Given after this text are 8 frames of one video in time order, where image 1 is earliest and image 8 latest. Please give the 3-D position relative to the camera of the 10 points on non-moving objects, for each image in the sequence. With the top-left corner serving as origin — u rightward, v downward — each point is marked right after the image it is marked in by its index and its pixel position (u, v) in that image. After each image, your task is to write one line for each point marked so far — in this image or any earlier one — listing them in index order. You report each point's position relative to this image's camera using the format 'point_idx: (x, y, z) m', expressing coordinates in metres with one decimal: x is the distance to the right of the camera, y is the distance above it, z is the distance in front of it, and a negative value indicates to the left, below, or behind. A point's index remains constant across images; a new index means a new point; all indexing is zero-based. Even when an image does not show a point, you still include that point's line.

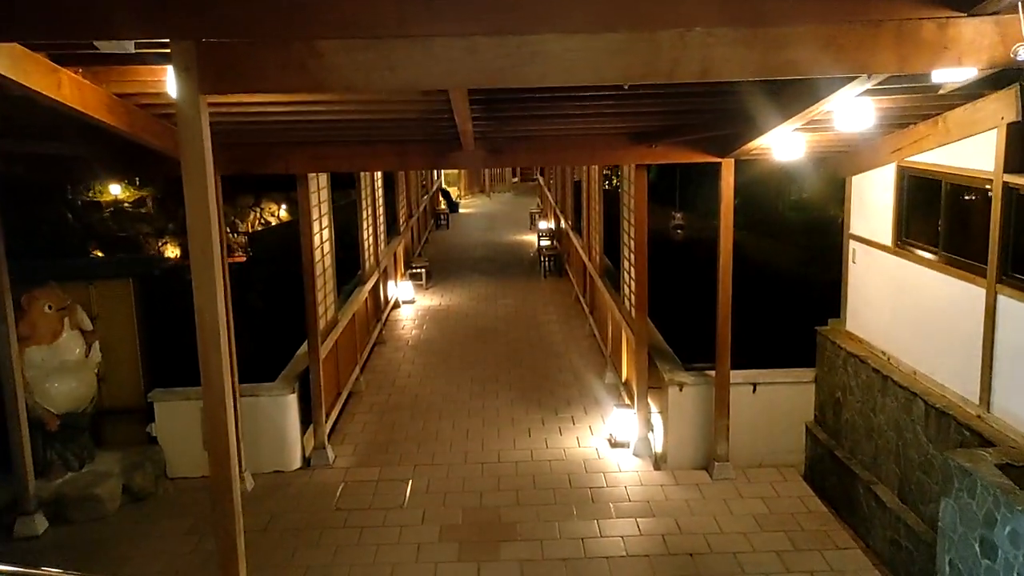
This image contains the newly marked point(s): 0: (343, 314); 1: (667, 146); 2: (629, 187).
0: (-1.3, -0.2, +7.0) m
1: (+0.9, +0.8, +5.2) m
2: (+0.8, +0.7, +6.3) m
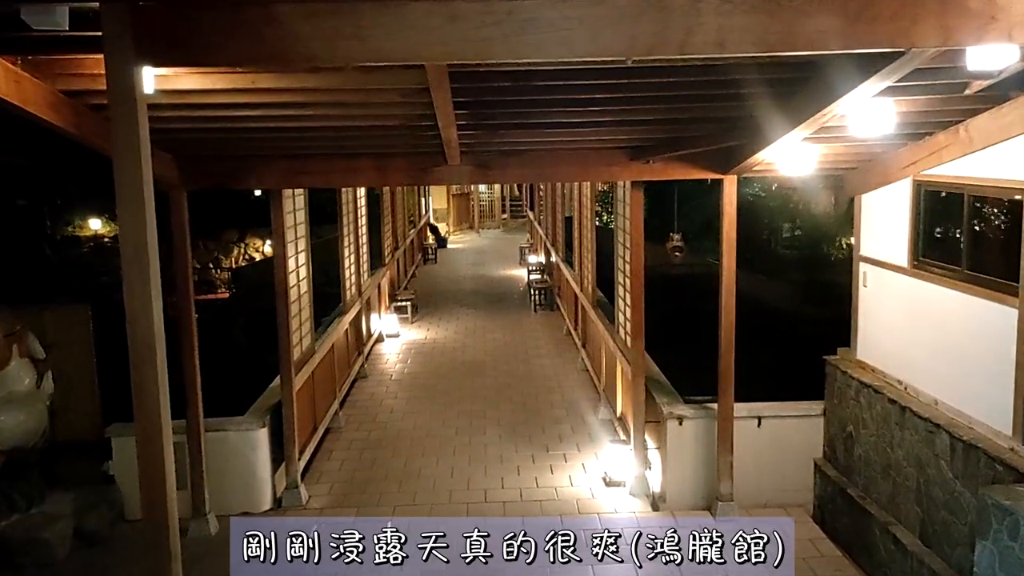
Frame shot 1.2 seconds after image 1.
0: (-1.4, -0.4, +6.6) m
1: (+0.8, +0.7, +4.8) m
2: (+0.7, +0.5, +5.9) m
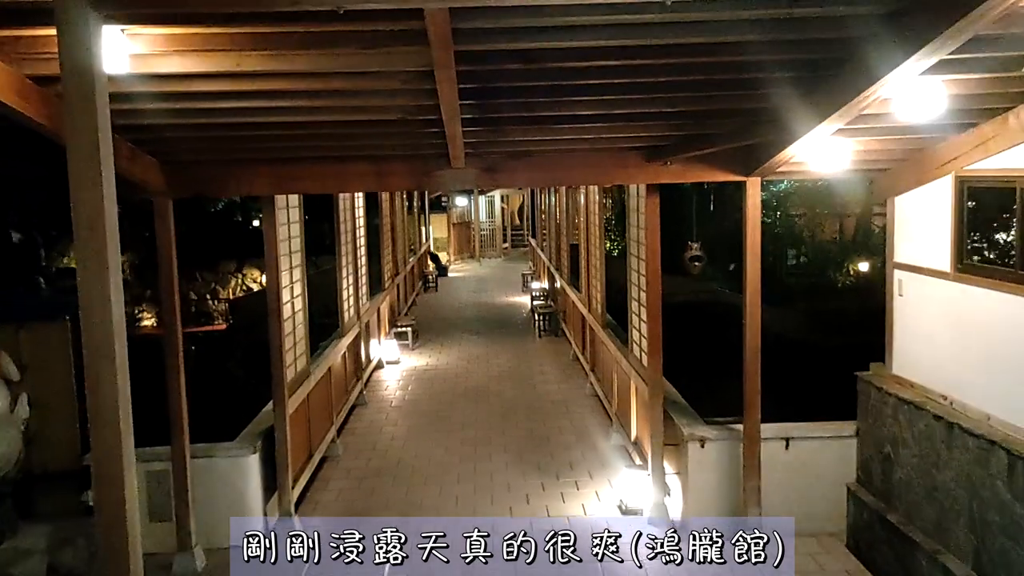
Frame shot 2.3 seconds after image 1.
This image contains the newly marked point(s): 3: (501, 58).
0: (-1.3, -0.5, +6.2) m
1: (+0.8, +0.6, +4.5) m
2: (+0.8, +0.4, +5.6) m
3: (0.0, +0.8, +3.2) m
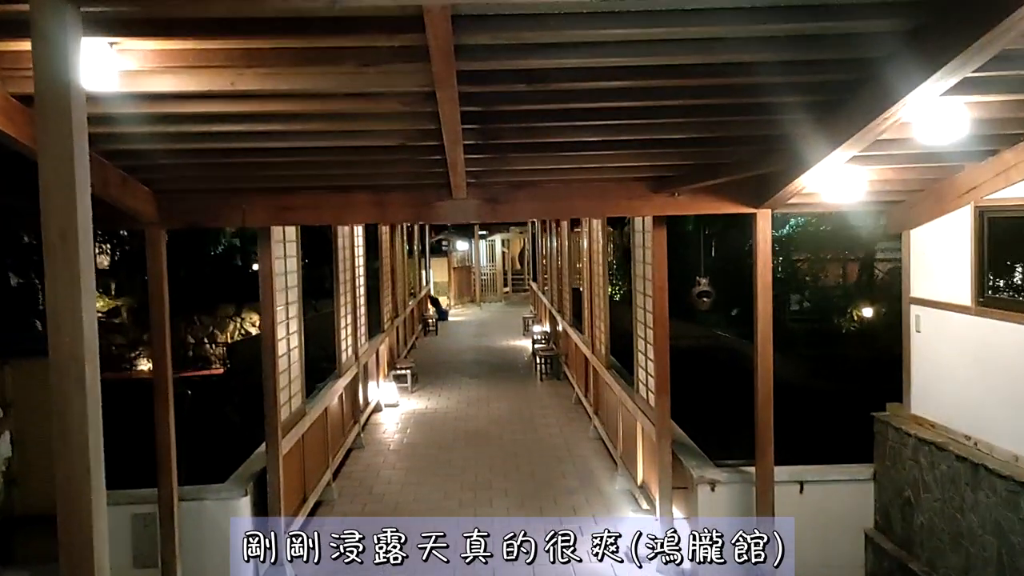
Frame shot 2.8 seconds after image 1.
0: (-1.3, -0.8, +6.0) m
1: (+0.9, +0.5, +4.4) m
2: (+0.8, +0.2, +5.5) m
3: (0.0, +0.7, +3.1) m
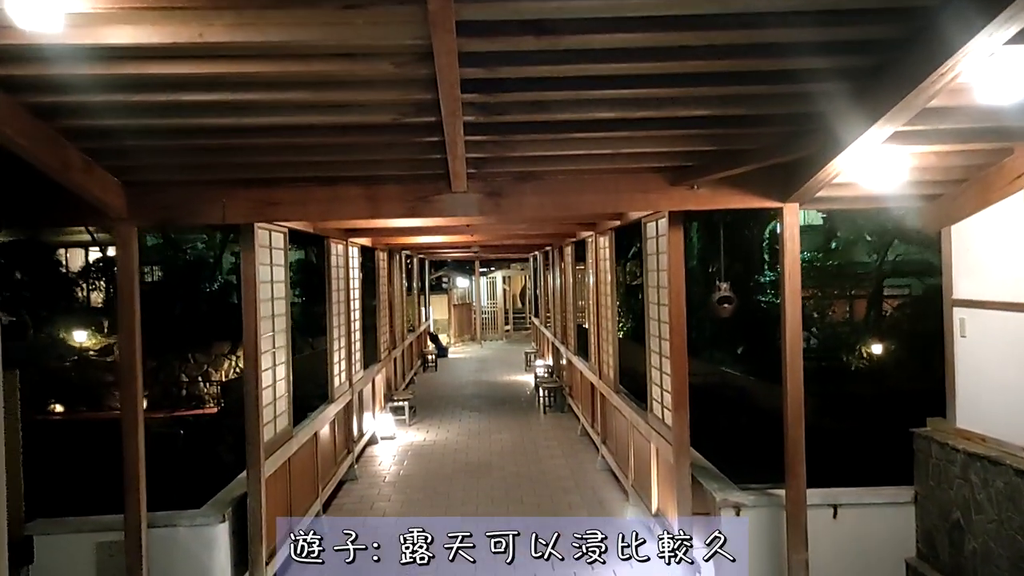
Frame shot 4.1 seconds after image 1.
0: (-1.3, -0.9, +5.6) m
1: (+0.9, +0.5, +4.0) m
2: (+0.8, +0.1, +5.1) m
3: (0.0, +0.8, +2.7) m
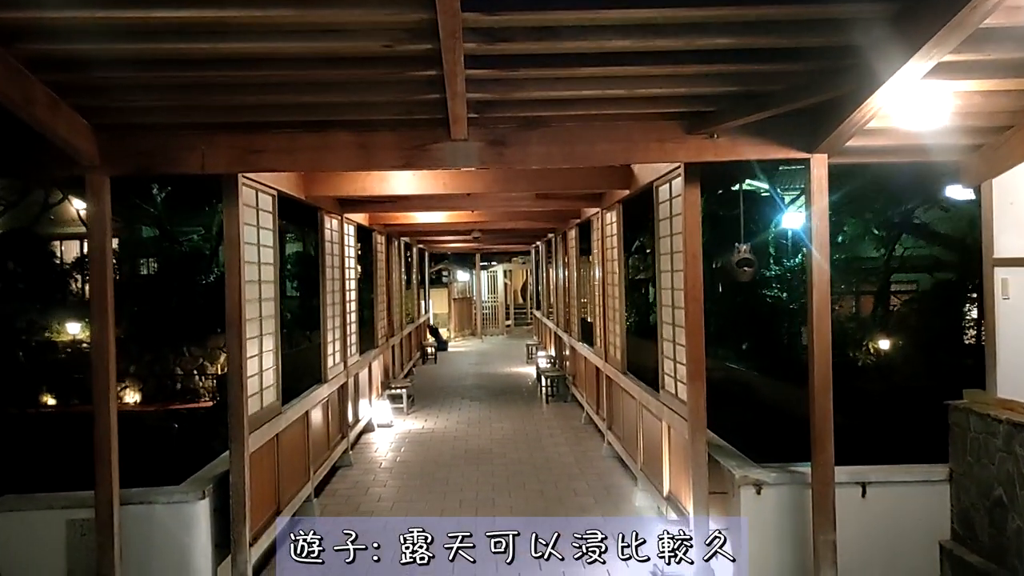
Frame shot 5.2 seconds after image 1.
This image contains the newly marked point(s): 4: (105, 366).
0: (-1.3, -0.7, +5.3) m
1: (+0.9, +0.6, +3.7) m
2: (+0.8, +0.3, +4.8) m
3: (0.0, +0.9, +2.4) m
4: (-1.7, -0.3, +3.8) m
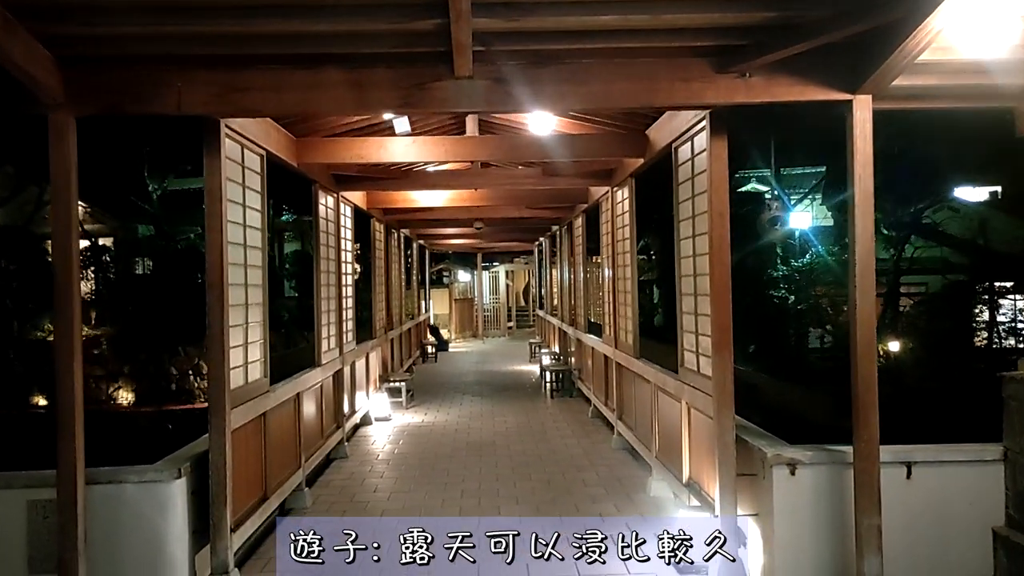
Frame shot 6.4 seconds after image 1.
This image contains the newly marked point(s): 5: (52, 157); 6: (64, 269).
0: (-1.2, -0.5, +4.9) m
1: (+0.9, +0.8, +3.4) m
2: (+0.9, +0.5, +4.4) m
3: (0.0, +1.1, +2.1) m
4: (-1.6, -0.2, +3.4) m
5: (-1.7, +0.5, +3.4) m
6: (-1.7, 0.0, +3.4) m
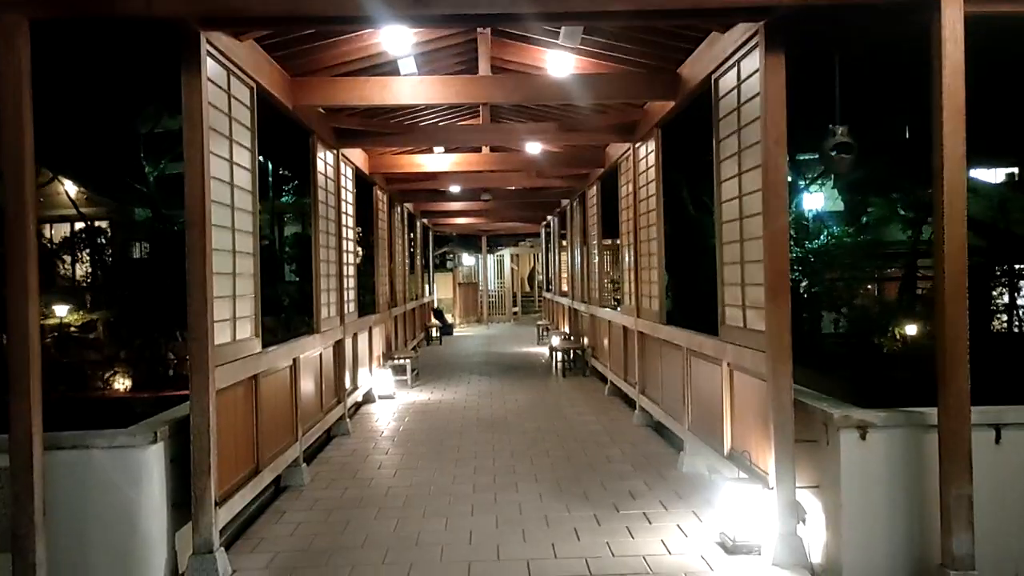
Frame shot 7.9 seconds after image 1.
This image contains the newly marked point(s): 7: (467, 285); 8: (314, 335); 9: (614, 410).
0: (-1.1, -0.3, +4.4) m
1: (+1.0, +1.0, +2.9) m
2: (+0.9, +0.7, +3.9) m
3: (+0.1, +1.3, +1.6) m
4: (-1.6, +0.1, +2.9) m
5: (-1.6, +0.7, +2.9) m
6: (-1.6, +0.3, +2.9) m
7: (-1.0, +0.1, +19.8) m
8: (-1.2, -0.3, +5.5) m
9: (+0.8, -0.9, +6.9) m
